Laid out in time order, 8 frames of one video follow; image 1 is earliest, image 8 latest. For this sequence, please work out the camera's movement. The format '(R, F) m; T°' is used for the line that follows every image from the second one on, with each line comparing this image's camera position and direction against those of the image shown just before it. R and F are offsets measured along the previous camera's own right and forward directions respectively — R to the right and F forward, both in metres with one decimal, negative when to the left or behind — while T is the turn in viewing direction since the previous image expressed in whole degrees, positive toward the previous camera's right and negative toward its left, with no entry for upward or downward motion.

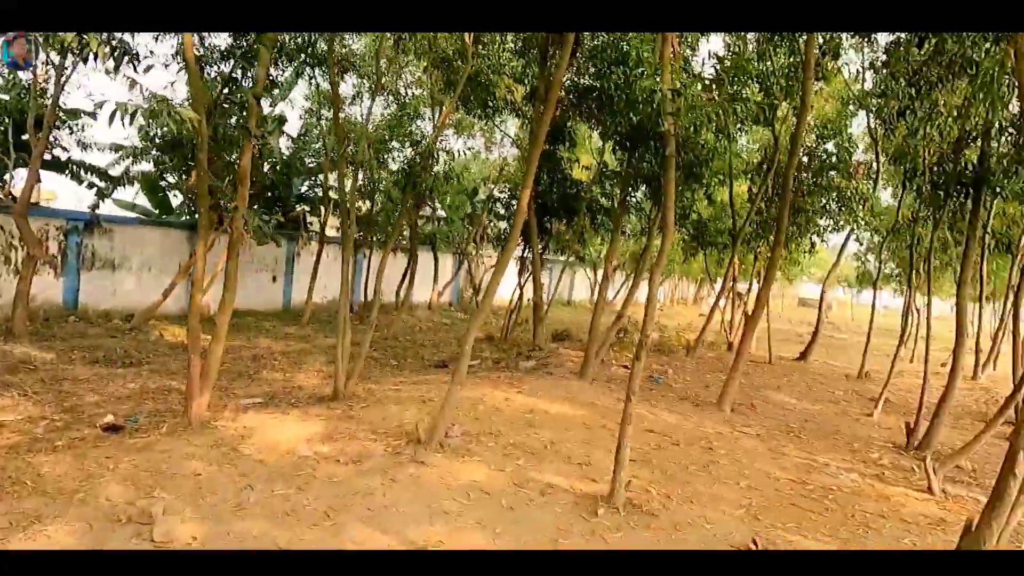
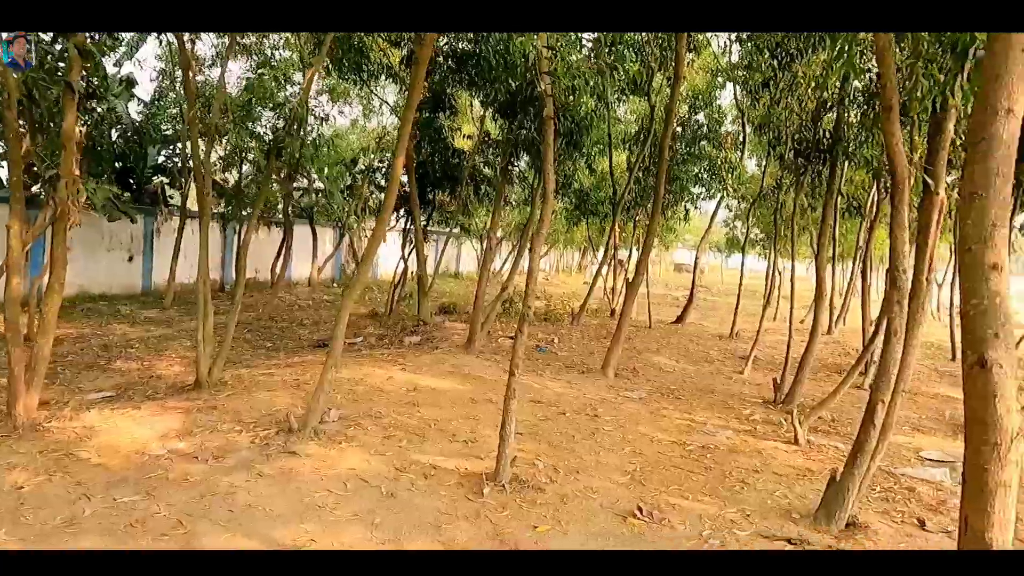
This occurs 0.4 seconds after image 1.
(+0.1, +0.2) m; +10°
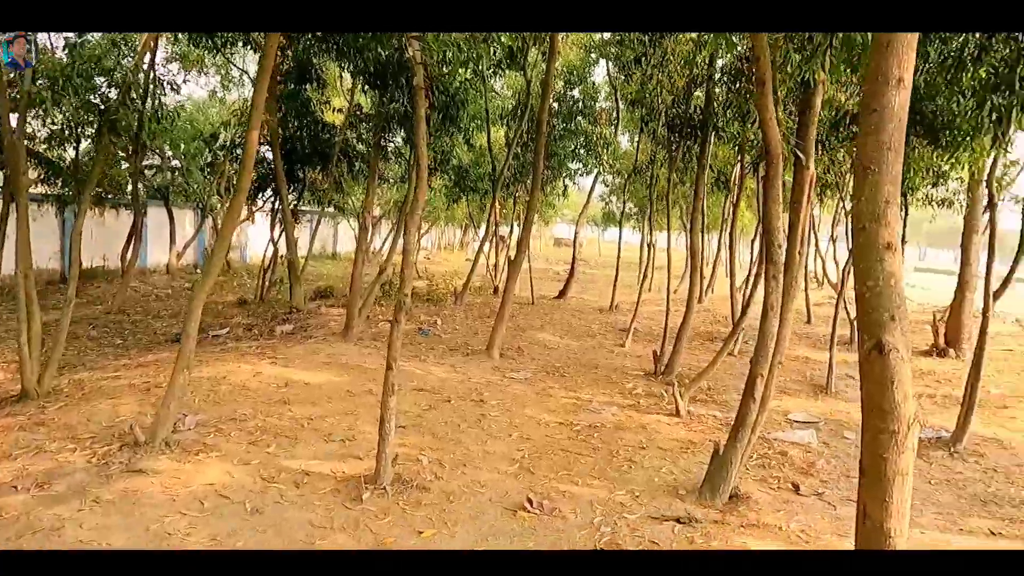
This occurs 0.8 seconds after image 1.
(0.0, +0.2) m; +10°
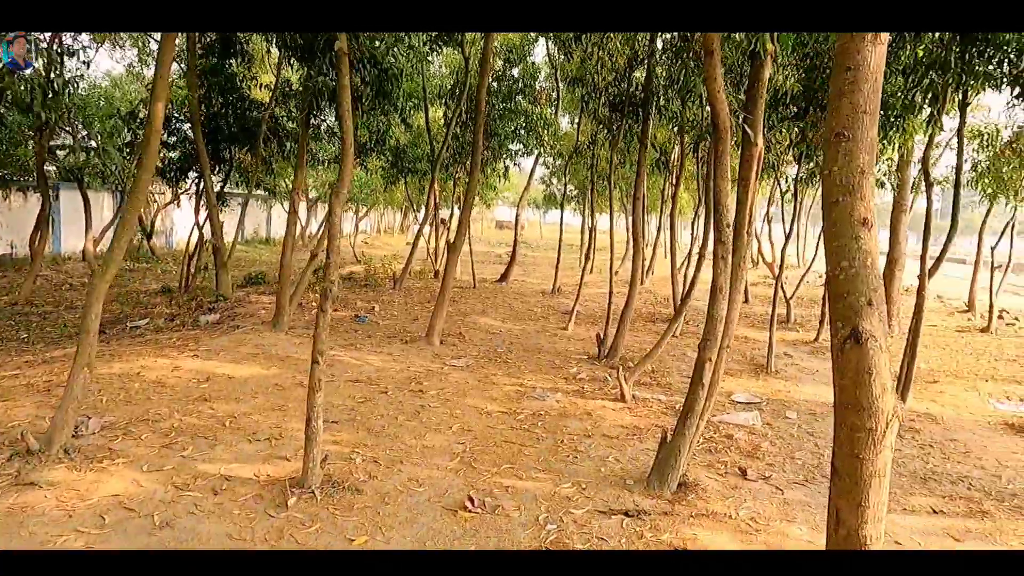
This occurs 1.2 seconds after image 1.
(0.0, +0.2) m; +5°
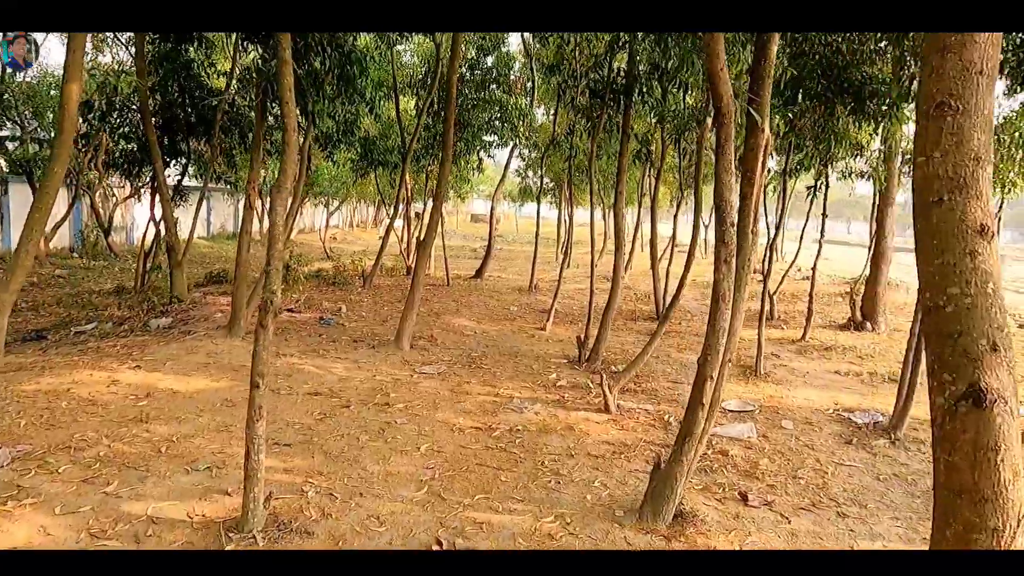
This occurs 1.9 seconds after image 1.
(0.0, +0.4) m; +2°
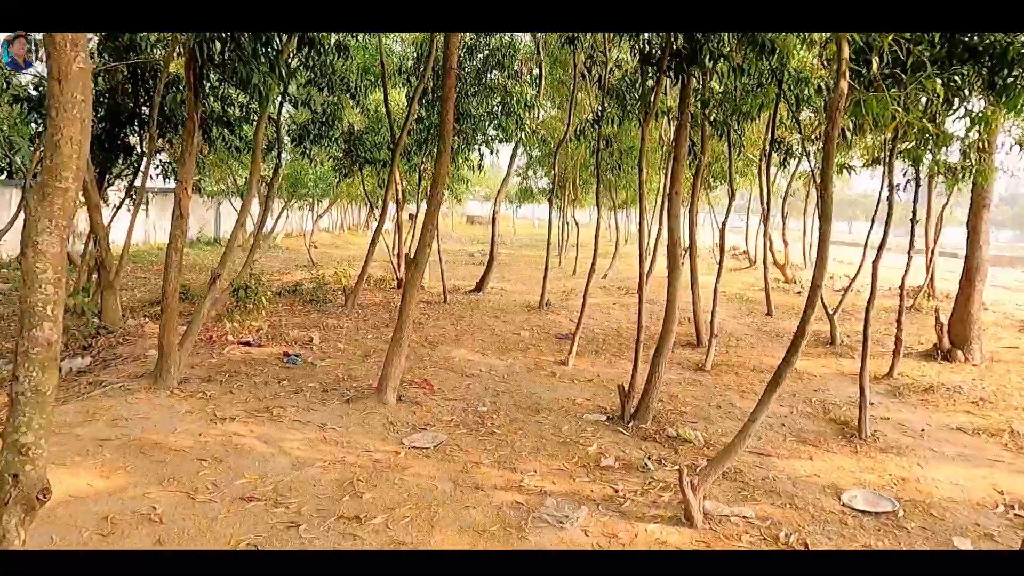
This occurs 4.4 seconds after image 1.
(-0.2, +1.5) m; 0°
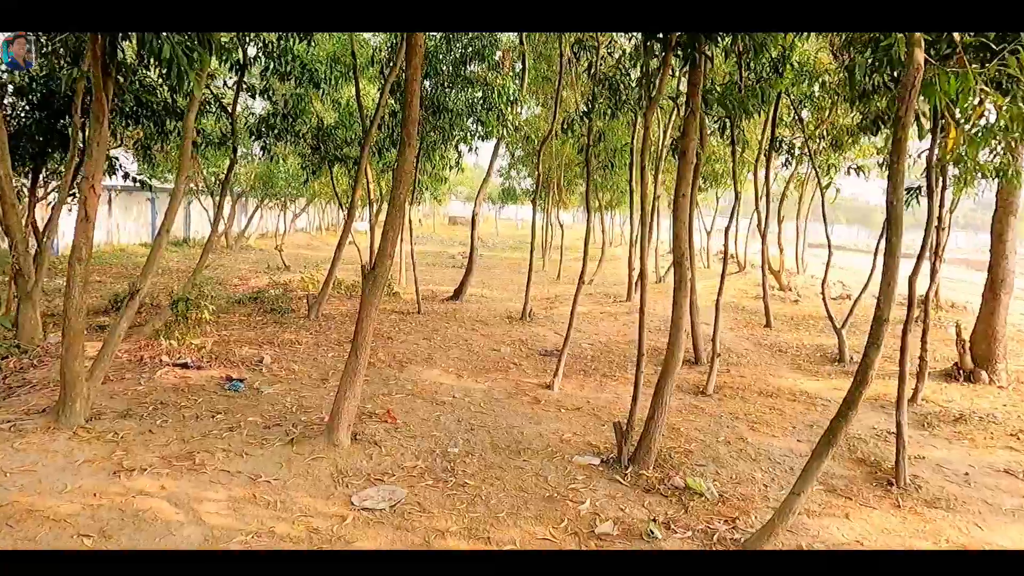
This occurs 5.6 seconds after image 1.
(0.0, +0.7) m; +1°
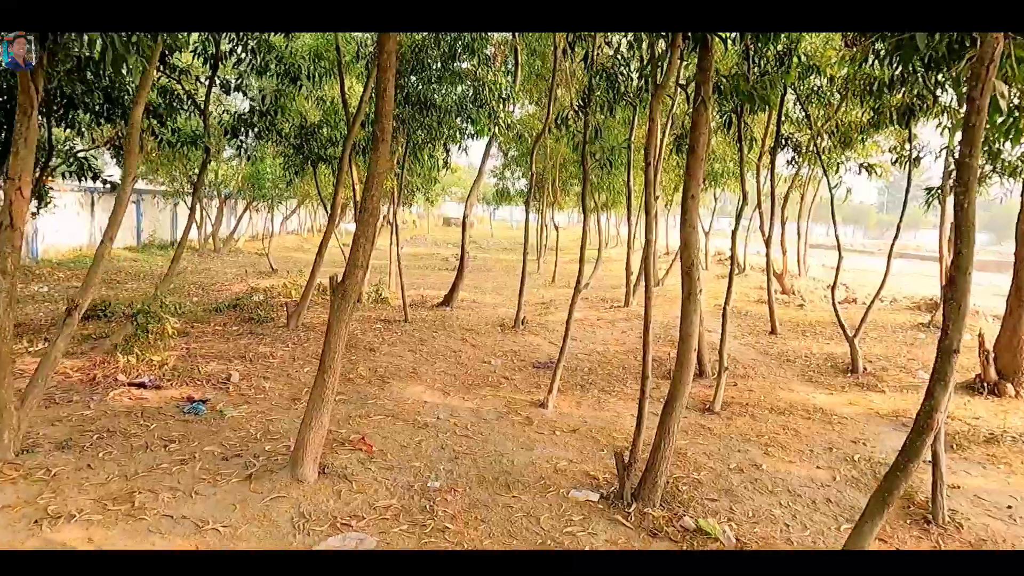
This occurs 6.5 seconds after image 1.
(0.0, +0.4) m; 0°
